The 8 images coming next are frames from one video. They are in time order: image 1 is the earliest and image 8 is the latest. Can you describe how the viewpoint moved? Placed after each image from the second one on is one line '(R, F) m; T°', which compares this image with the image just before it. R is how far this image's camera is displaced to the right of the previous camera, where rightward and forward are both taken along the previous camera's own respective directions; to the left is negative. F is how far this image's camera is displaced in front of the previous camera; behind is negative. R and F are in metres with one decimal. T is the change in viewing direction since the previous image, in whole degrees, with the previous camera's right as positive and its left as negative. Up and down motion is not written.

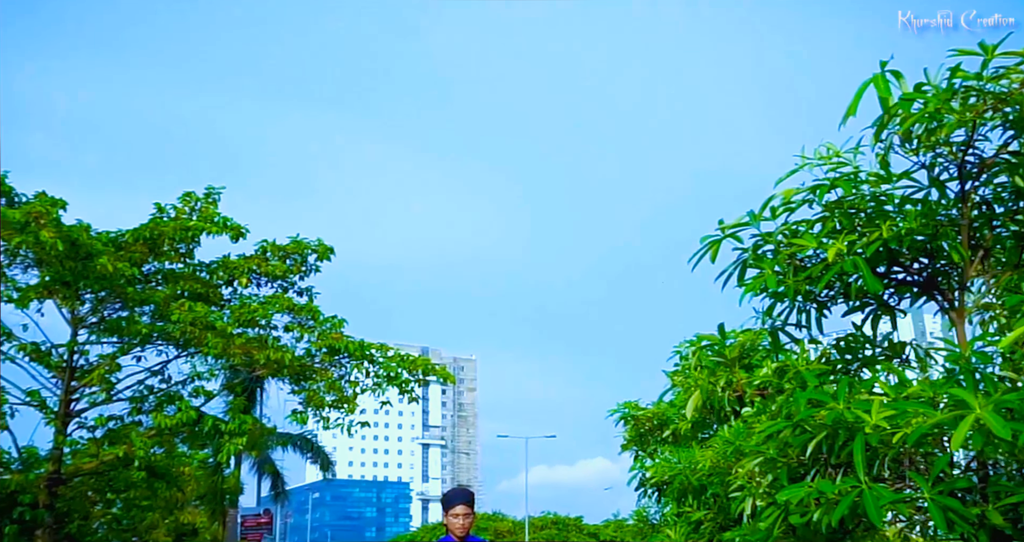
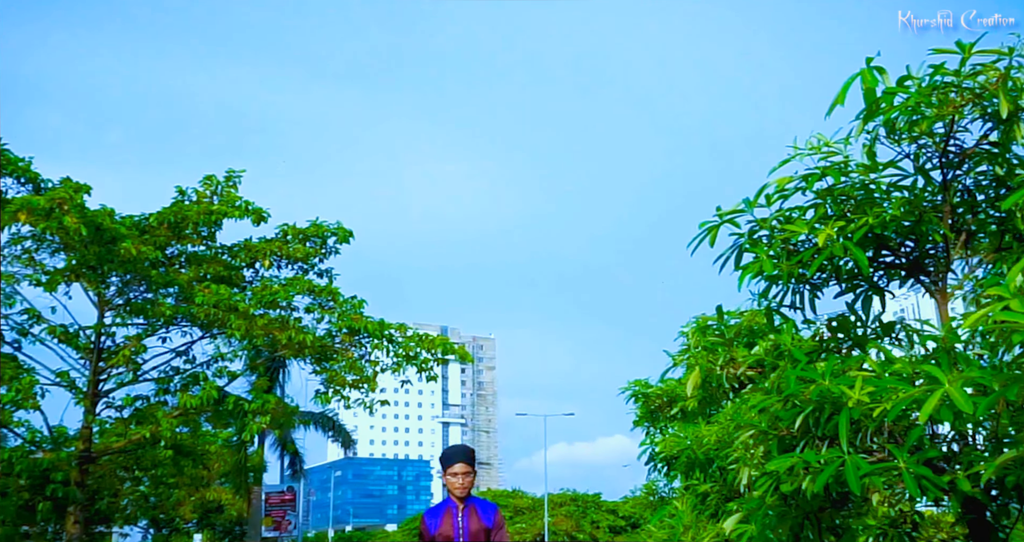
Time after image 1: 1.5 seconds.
(+0.1, -0.9) m; -1°
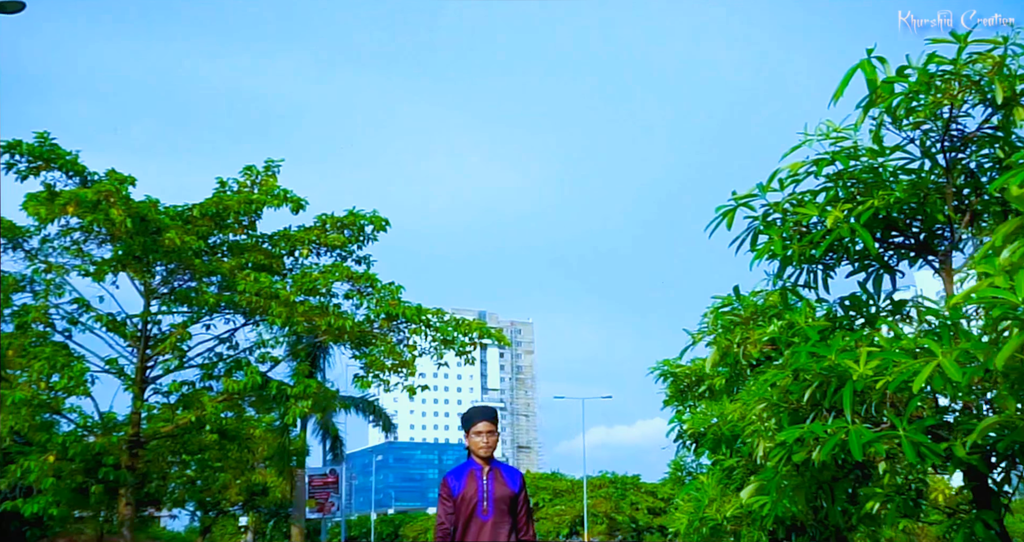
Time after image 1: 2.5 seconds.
(+0.2, -0.8) m; -2°
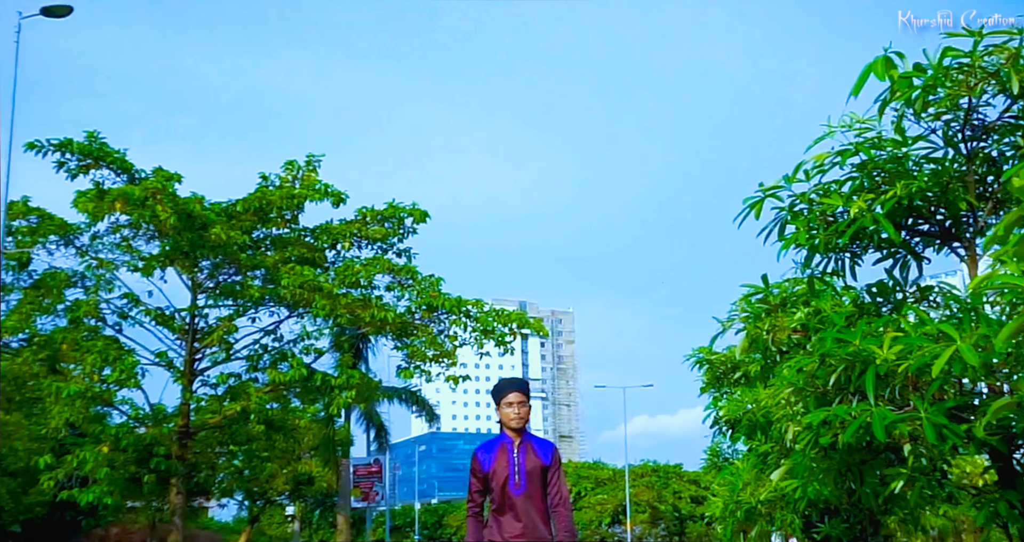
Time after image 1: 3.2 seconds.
(+0.1, -0.6) m; -2°
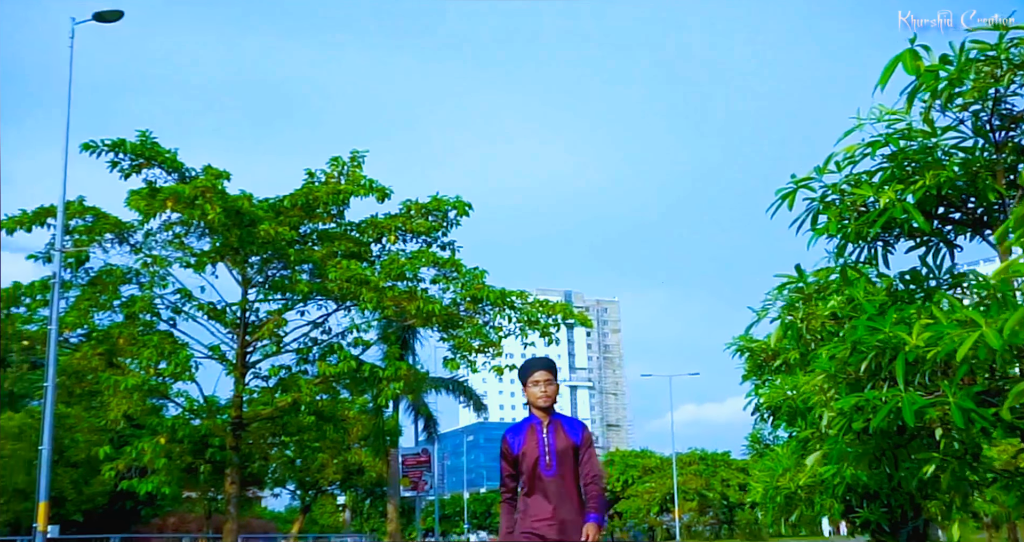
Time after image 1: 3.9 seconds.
(+0.1, -0.6) m; -2°
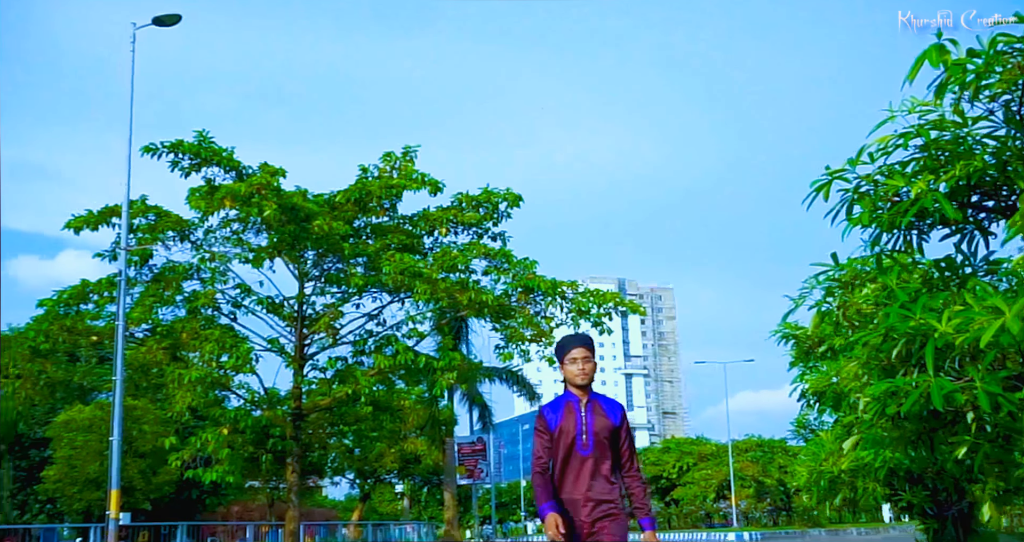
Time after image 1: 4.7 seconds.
(+0.2, -0.7) m; -3°
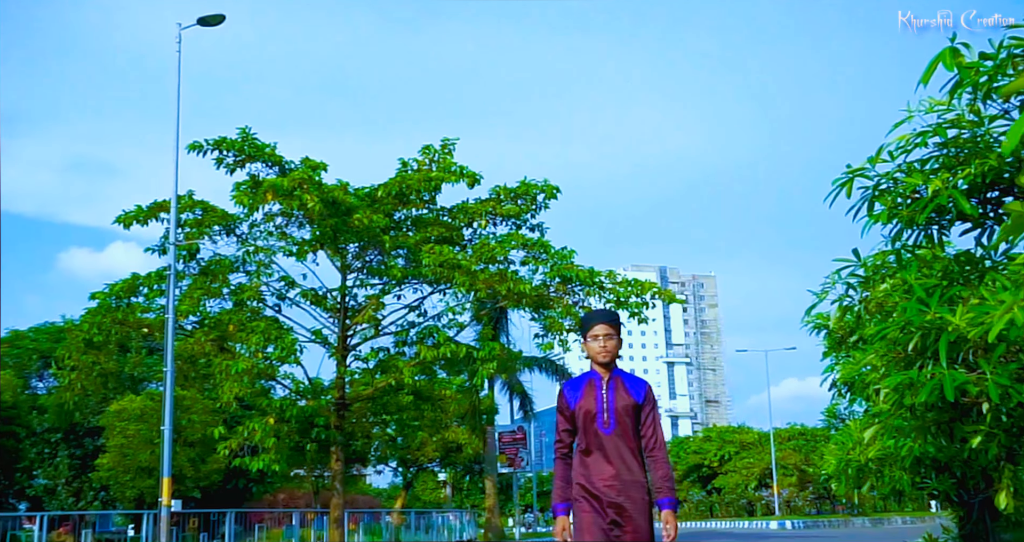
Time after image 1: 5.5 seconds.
(+0.2, -0.8) m; -2°
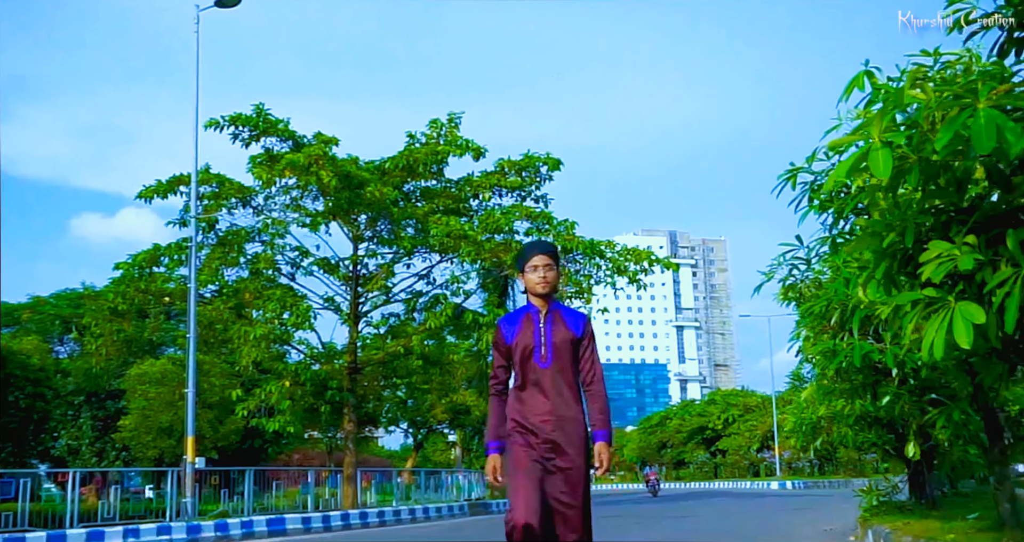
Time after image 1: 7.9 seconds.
(+0.5, -2.8) m; -1°
